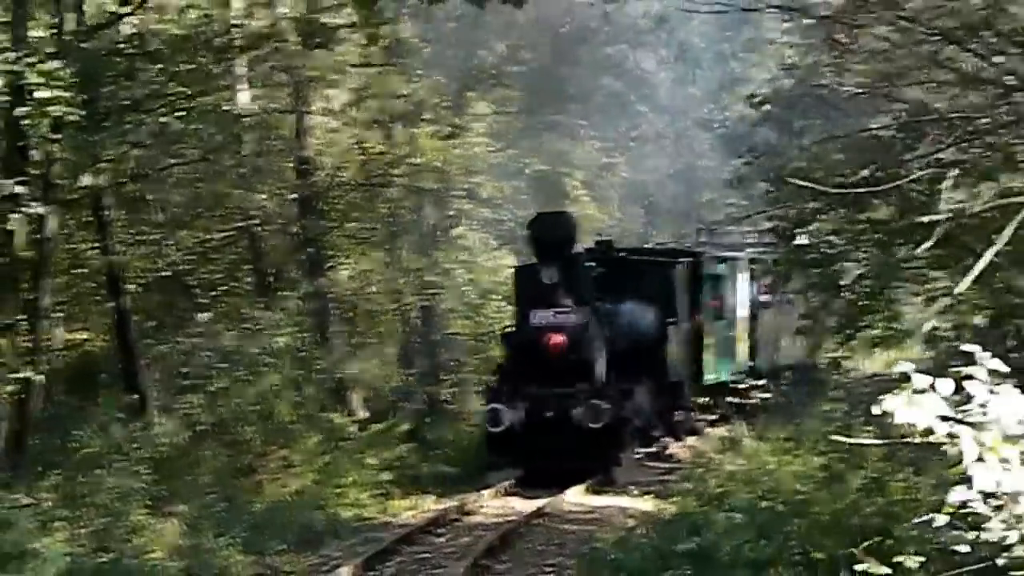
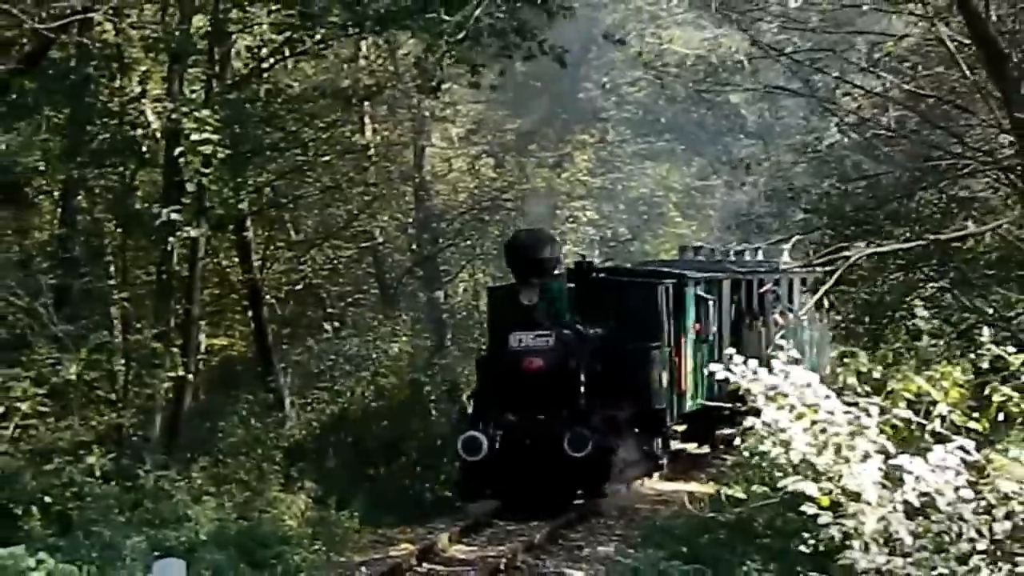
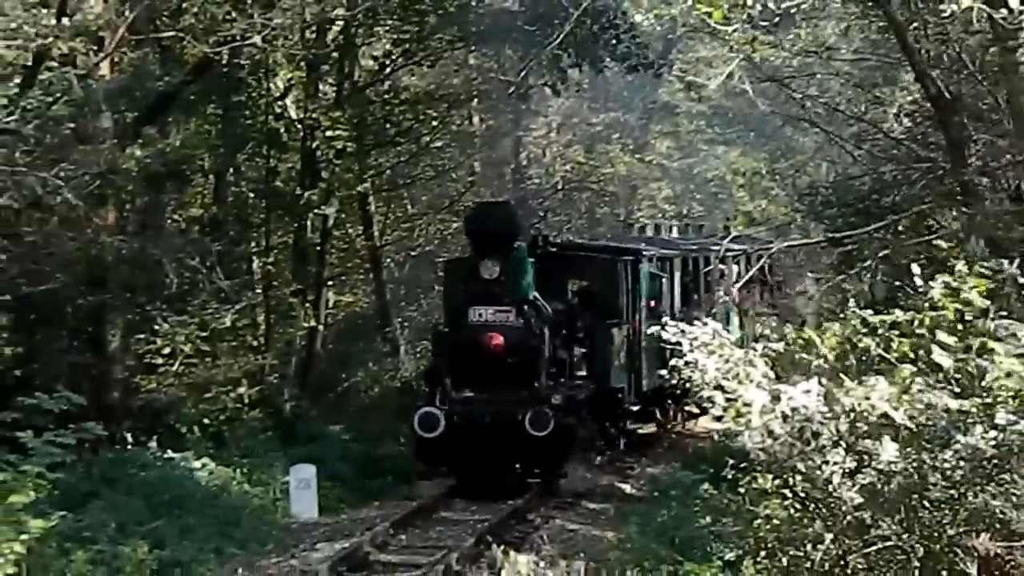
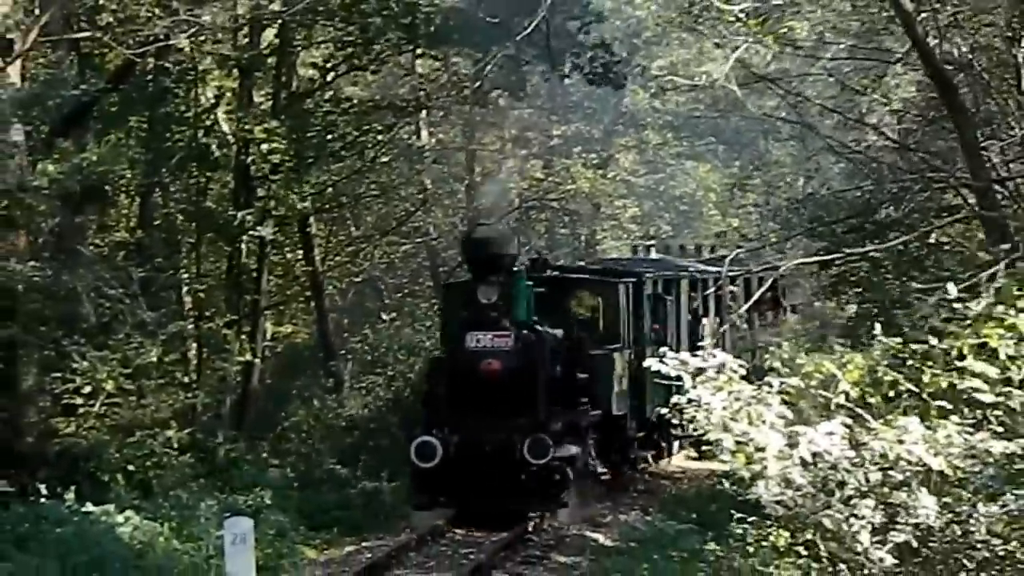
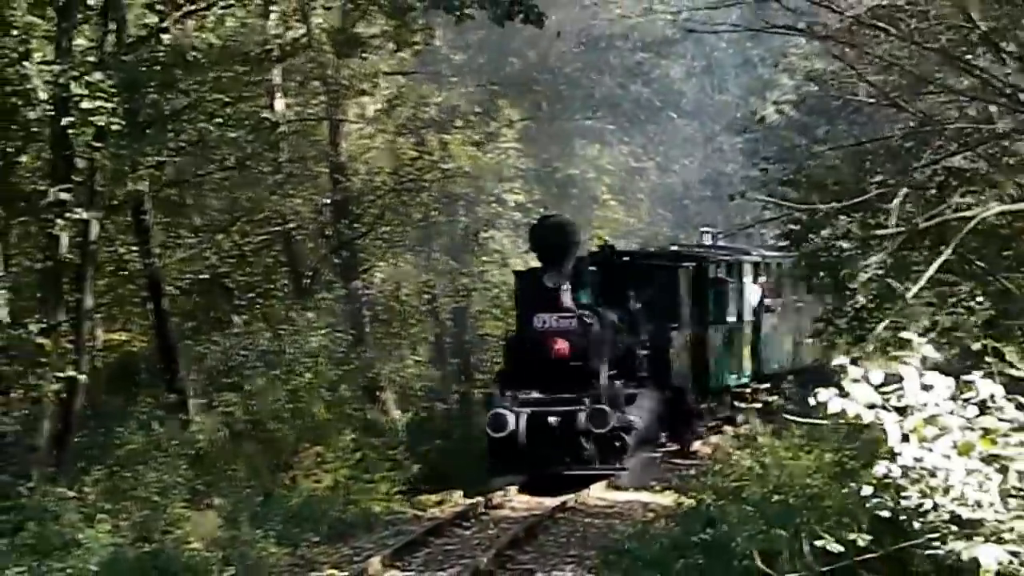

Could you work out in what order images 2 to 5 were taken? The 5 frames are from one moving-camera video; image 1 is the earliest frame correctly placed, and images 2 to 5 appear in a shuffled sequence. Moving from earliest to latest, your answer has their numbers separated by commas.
5, 2, 4, 3
